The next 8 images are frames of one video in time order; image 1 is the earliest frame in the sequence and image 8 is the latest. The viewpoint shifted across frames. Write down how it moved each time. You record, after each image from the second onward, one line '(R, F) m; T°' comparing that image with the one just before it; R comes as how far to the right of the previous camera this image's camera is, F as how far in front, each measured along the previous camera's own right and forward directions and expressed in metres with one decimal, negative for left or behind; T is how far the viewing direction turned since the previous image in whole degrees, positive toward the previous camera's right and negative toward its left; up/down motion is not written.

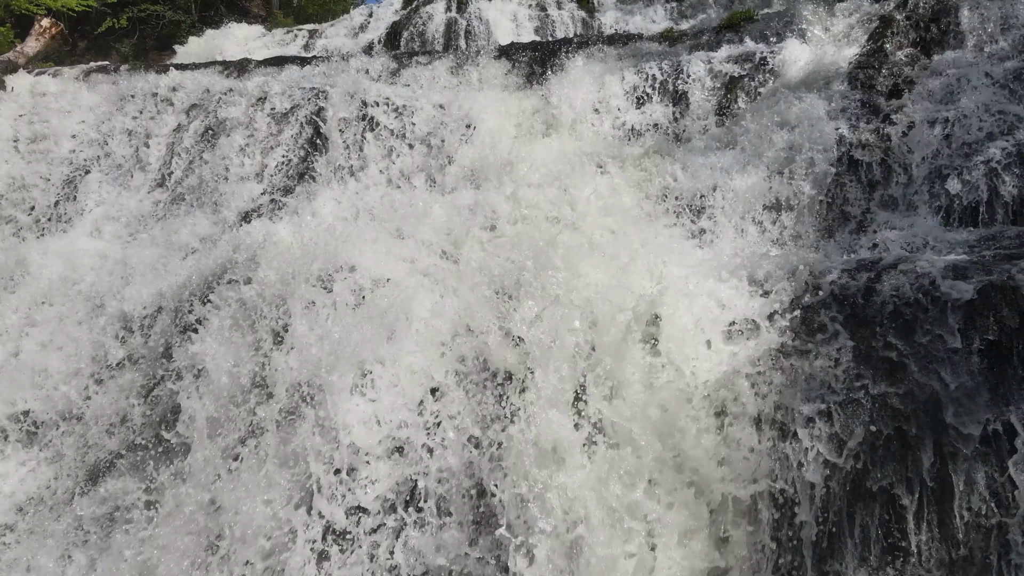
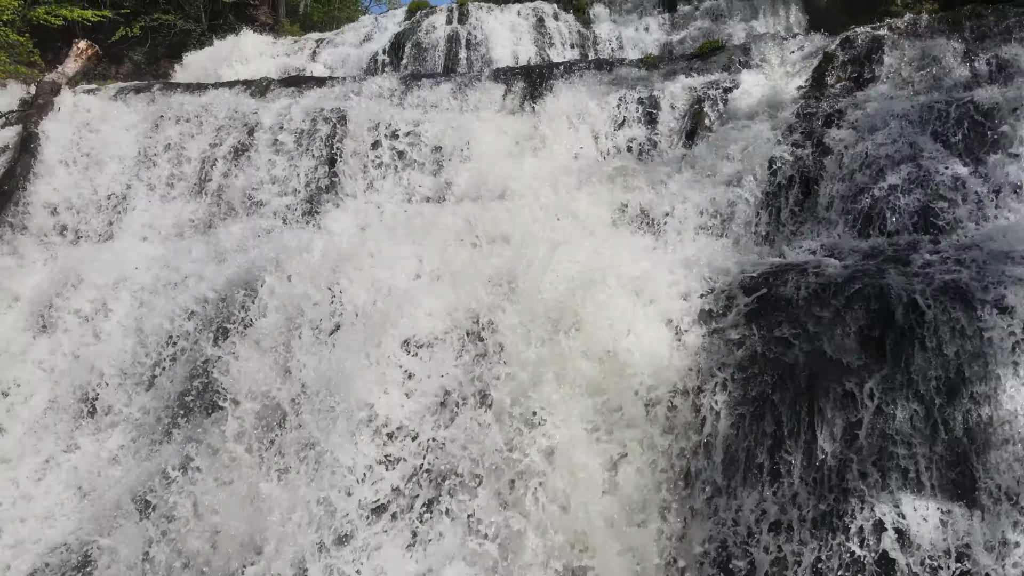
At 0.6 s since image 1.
(0.0, -0.6) m; 0°
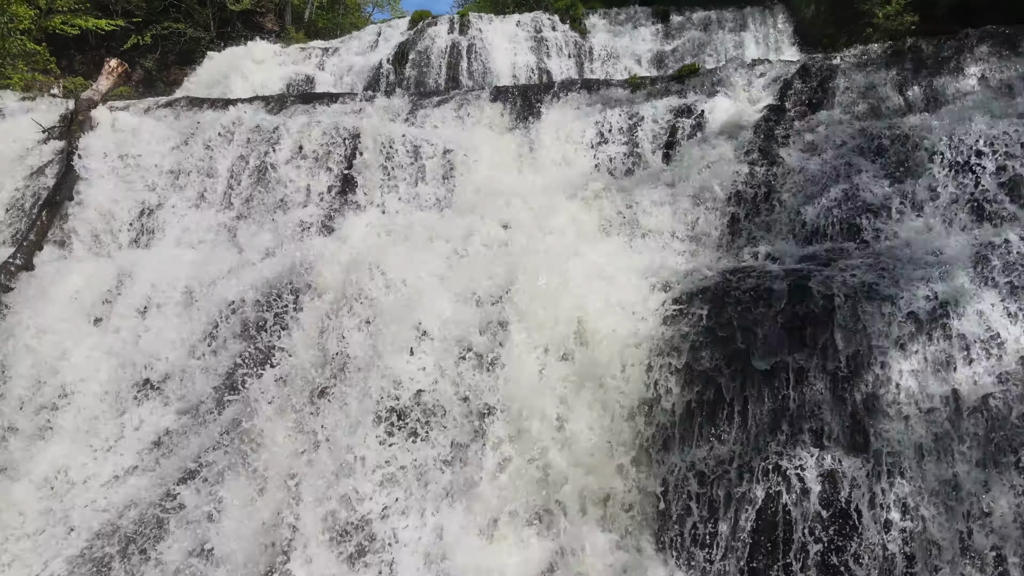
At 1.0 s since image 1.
(0.0, -0.6) m; 0°
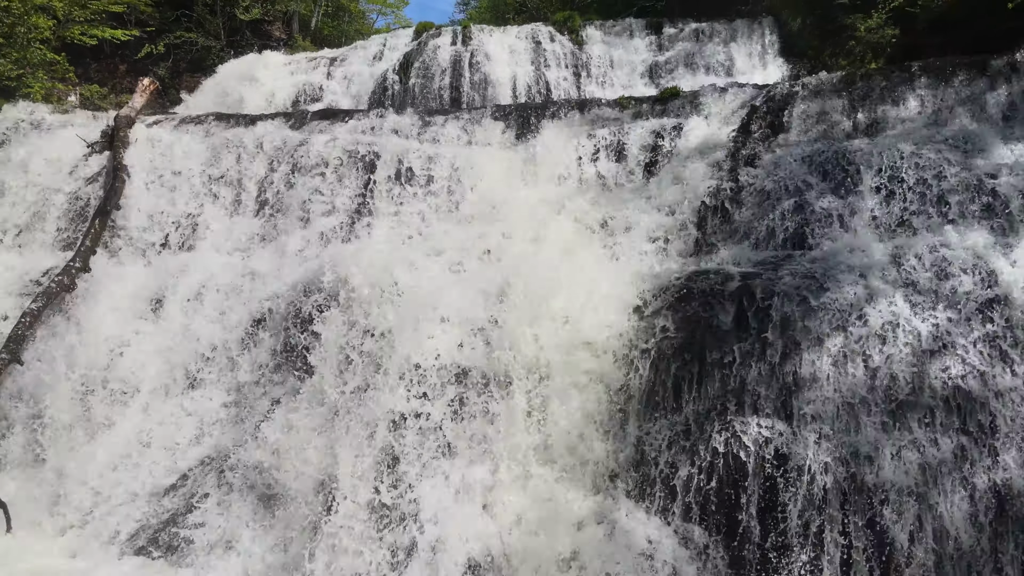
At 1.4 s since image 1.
(0.0, -0.7) m; 0°
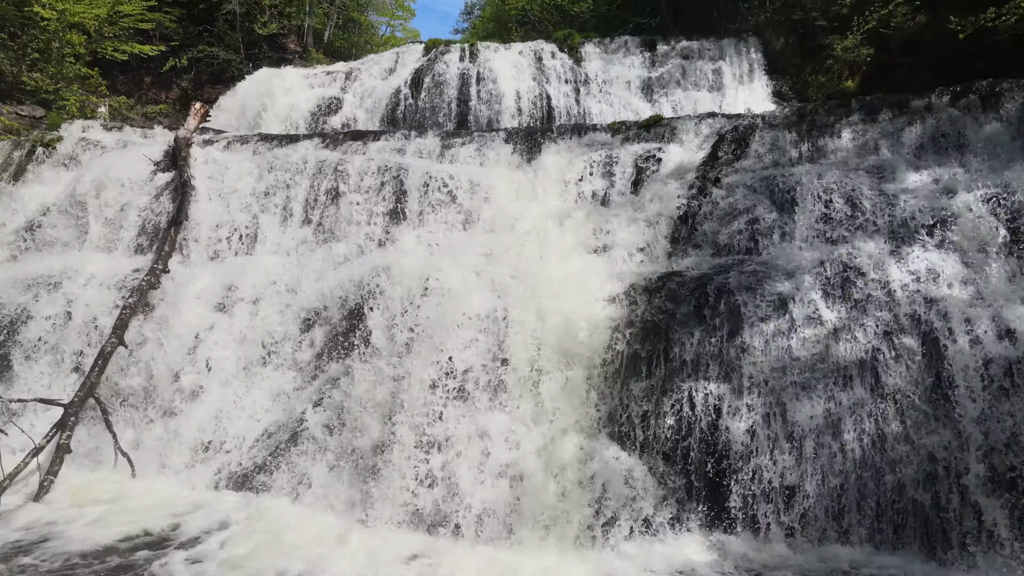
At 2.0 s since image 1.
(-0.1, -1.3) m; 0°
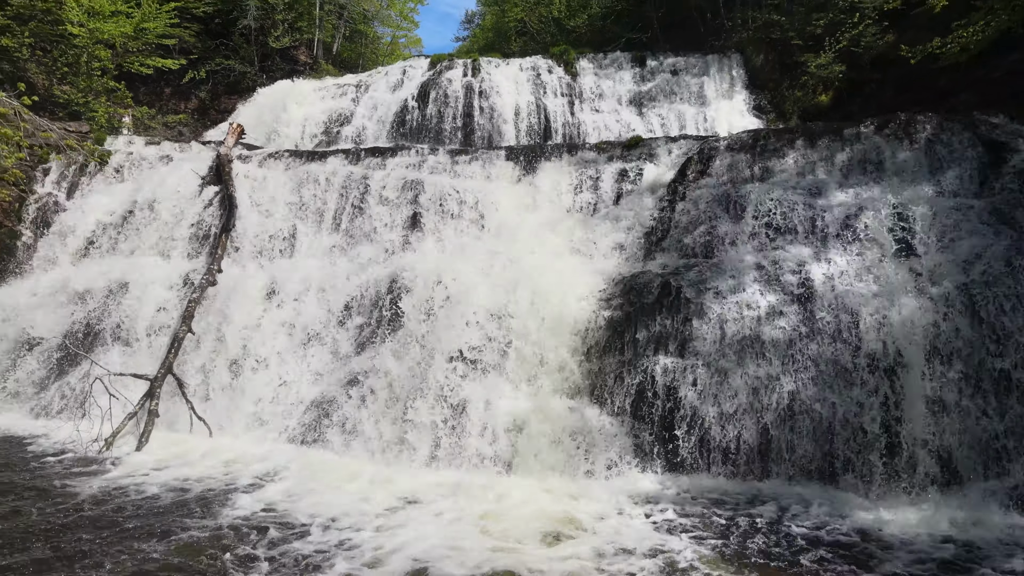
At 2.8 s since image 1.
(0.0, -1.4) m; 0°
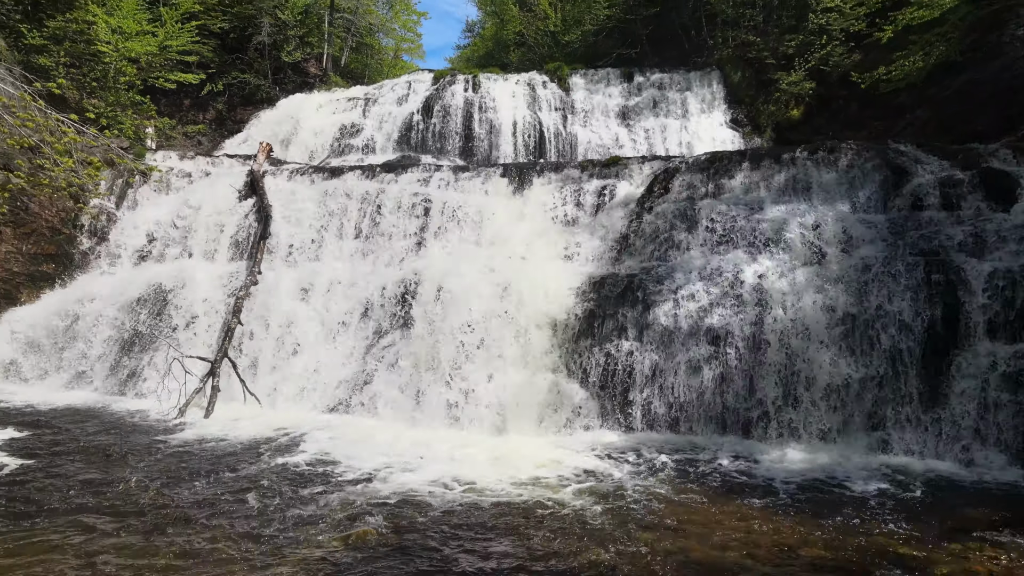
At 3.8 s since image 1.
(+0.1, -1.6) m; 0°
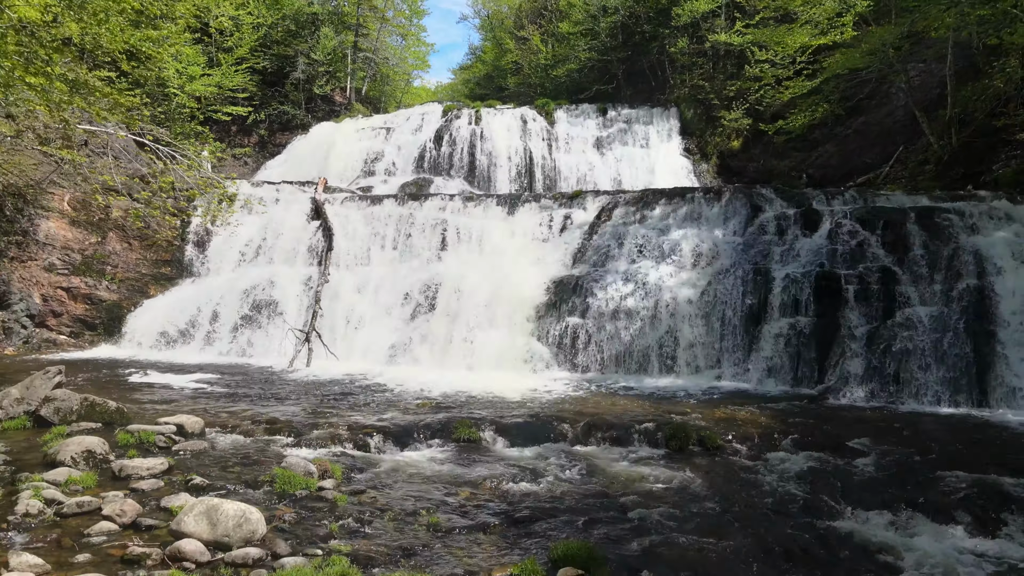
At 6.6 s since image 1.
(+0.1, -4.6) m; 0°
